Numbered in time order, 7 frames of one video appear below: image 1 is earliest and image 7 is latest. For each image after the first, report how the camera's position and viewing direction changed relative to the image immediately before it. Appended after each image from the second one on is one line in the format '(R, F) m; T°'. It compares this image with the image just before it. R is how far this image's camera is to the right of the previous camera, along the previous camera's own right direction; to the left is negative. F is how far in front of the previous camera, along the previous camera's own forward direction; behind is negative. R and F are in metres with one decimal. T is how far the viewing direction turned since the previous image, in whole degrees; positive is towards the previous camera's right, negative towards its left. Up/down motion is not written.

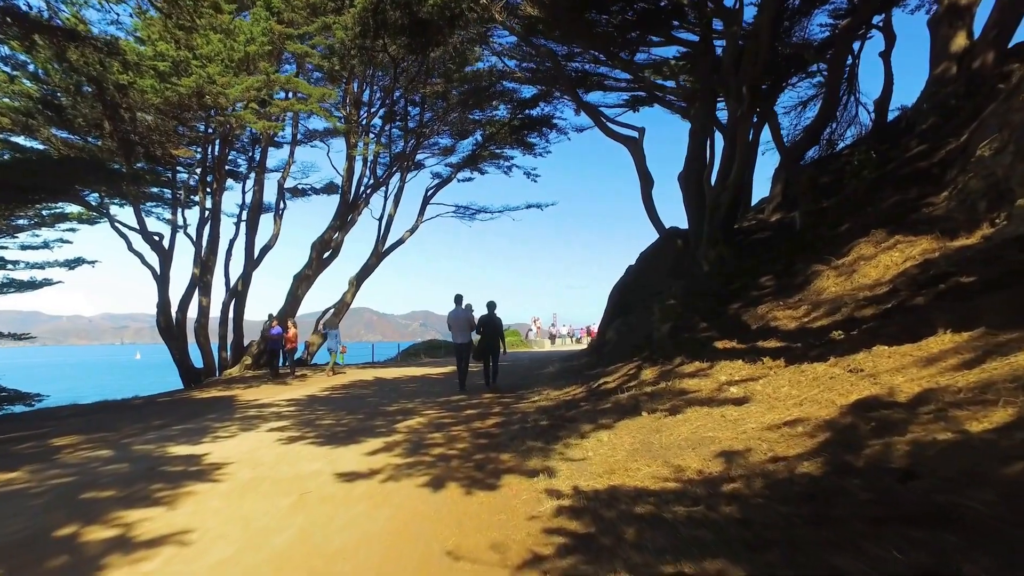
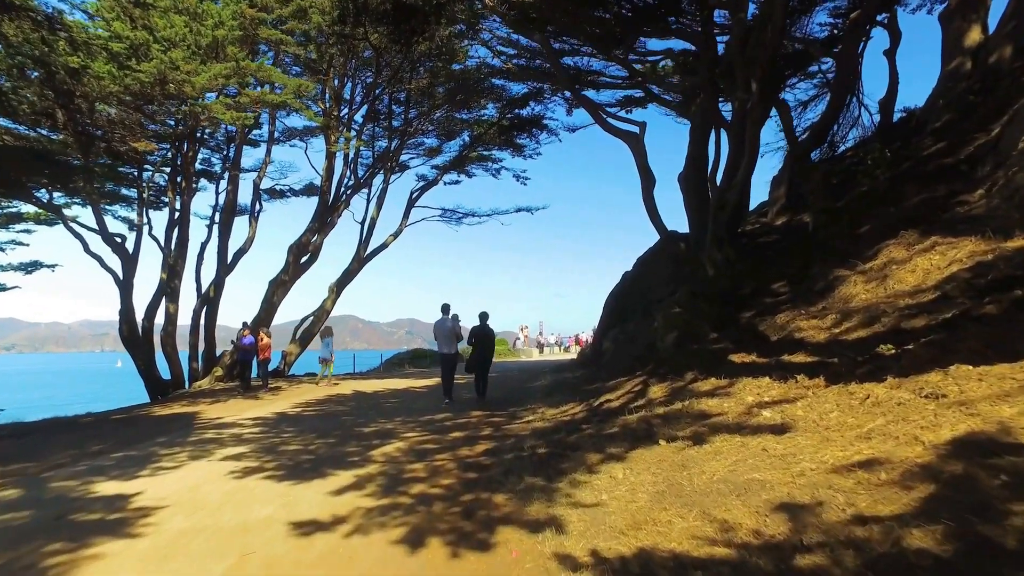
(-0.1, +1.1) m; +1°
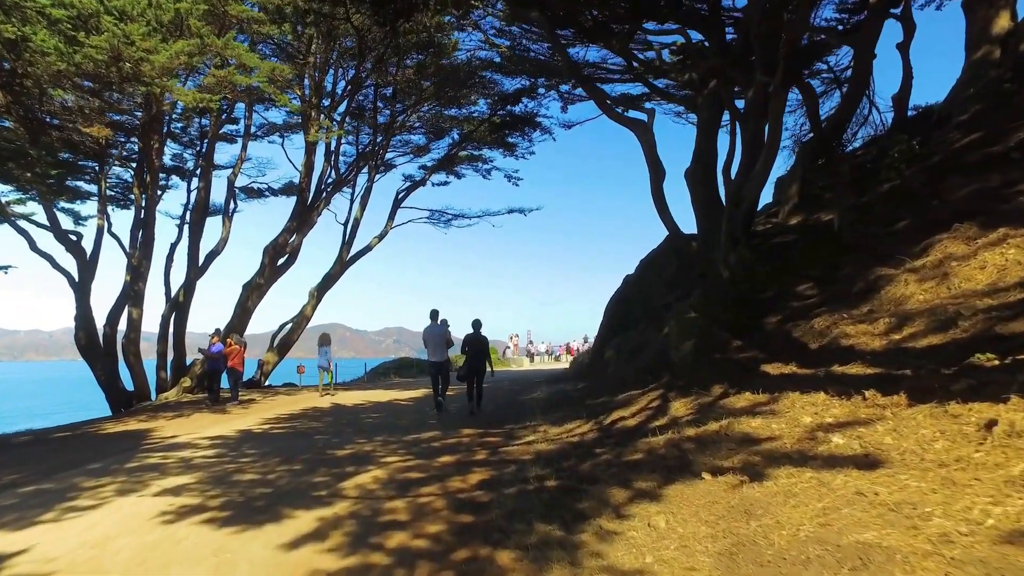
(-0.1, +1.2) m; +1°
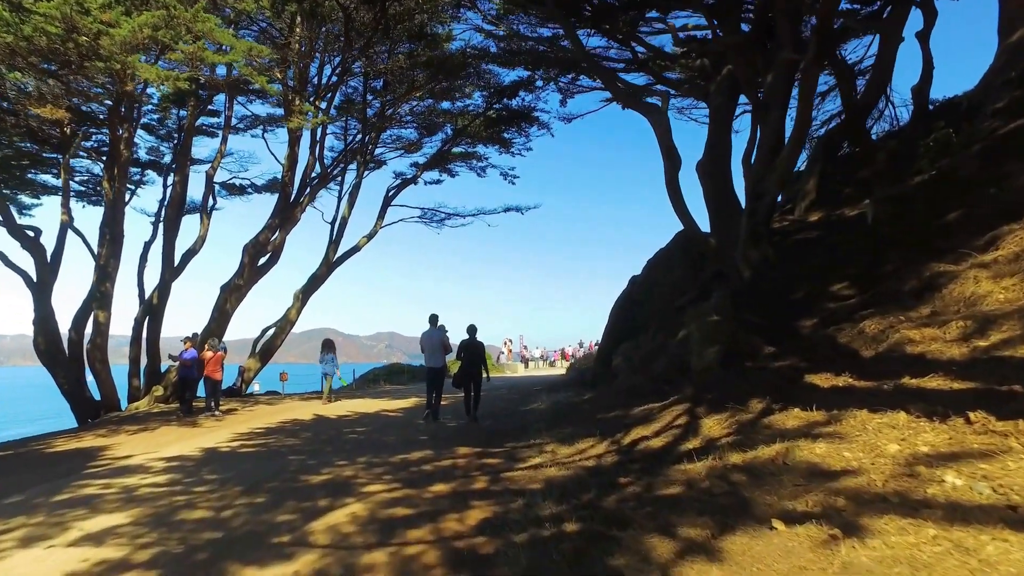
(-0.1, +1.1) m; +1°
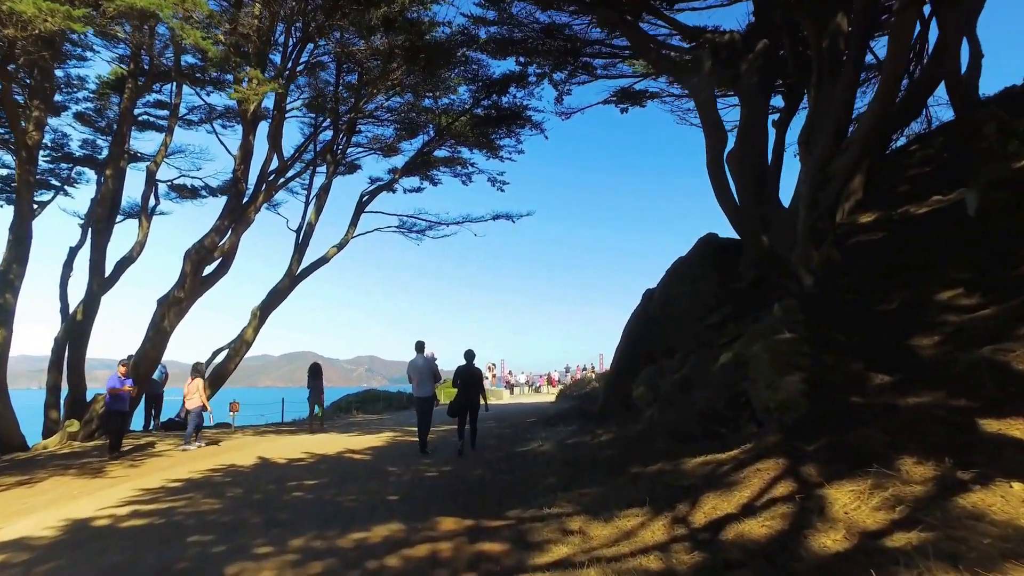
(-0.2, +2.5) m; +2°
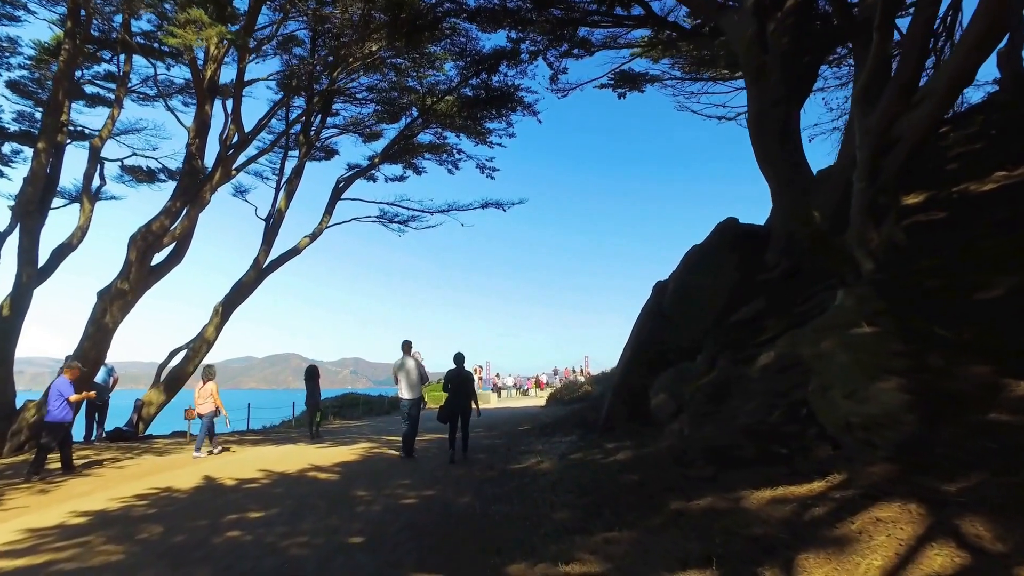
(-0.1, +1.7) m; +1°
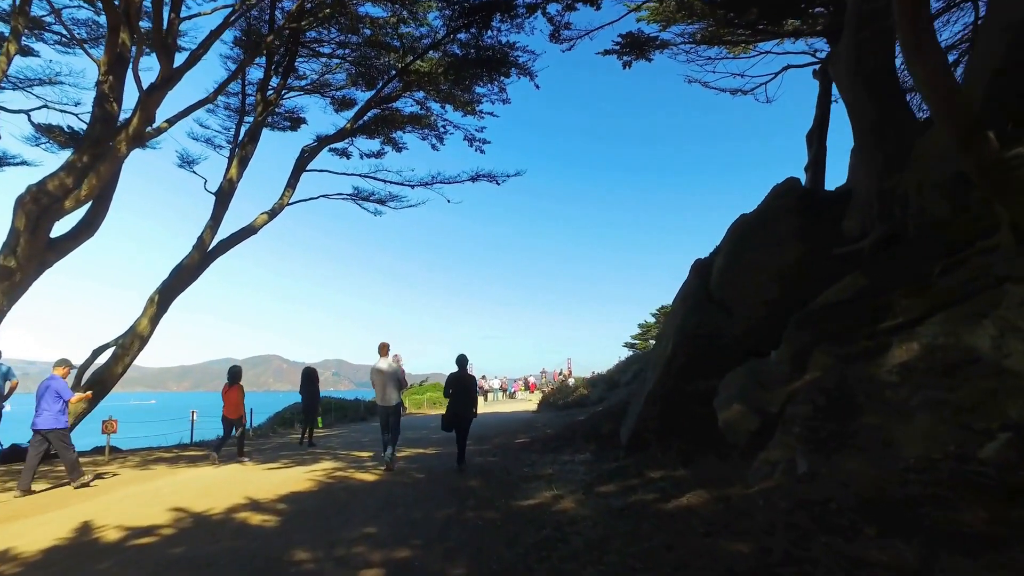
(-0.3, +2.6) m; +2°
